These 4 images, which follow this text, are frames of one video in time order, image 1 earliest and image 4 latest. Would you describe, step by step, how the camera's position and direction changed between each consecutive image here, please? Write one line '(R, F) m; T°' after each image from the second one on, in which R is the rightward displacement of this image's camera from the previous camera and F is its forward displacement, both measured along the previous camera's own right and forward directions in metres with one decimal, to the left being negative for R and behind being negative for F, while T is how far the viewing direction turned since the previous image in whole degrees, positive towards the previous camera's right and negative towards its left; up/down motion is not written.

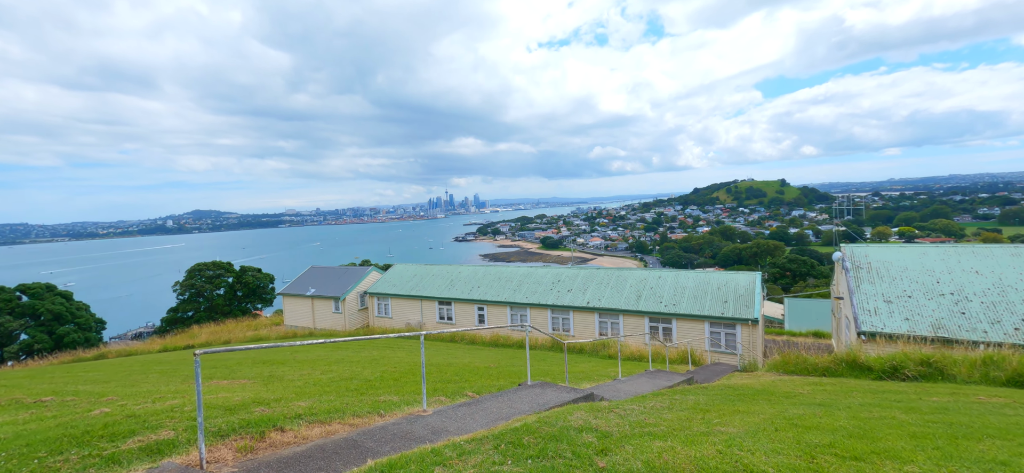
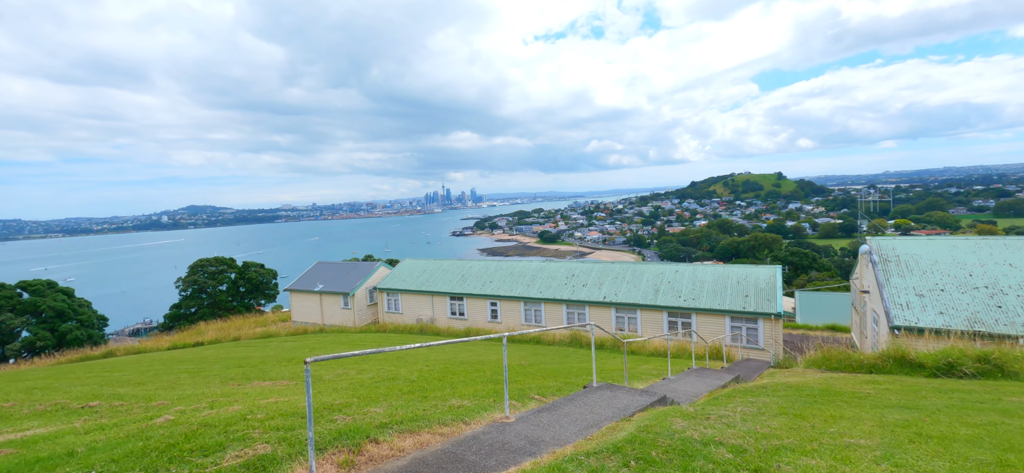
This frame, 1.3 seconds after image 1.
(-0.9, +0.3) m; 0°
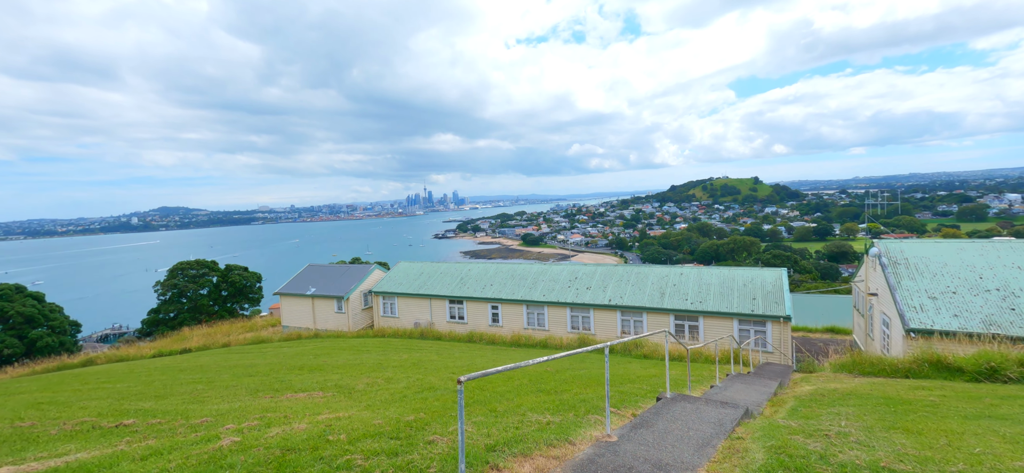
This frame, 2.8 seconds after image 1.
(-1.0, +0.4) m; +2°
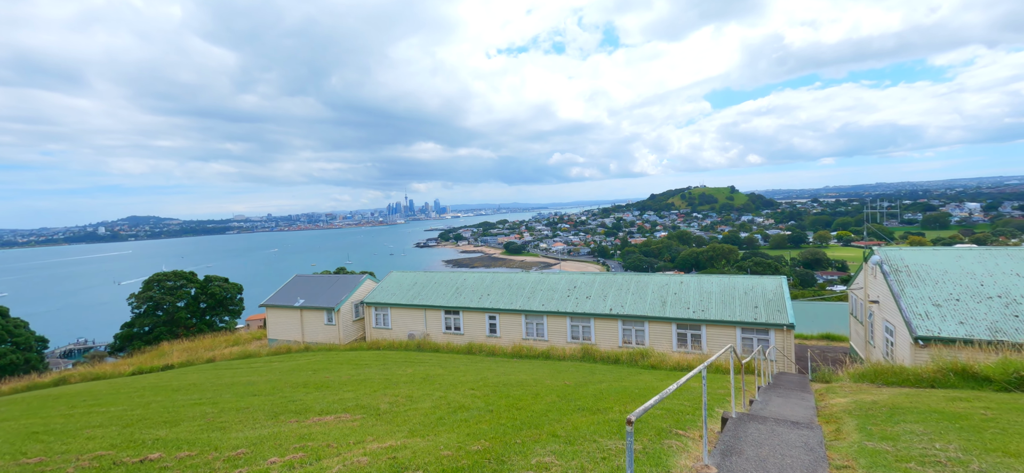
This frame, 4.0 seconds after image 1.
(-0.8, +0.3) m; +2°
